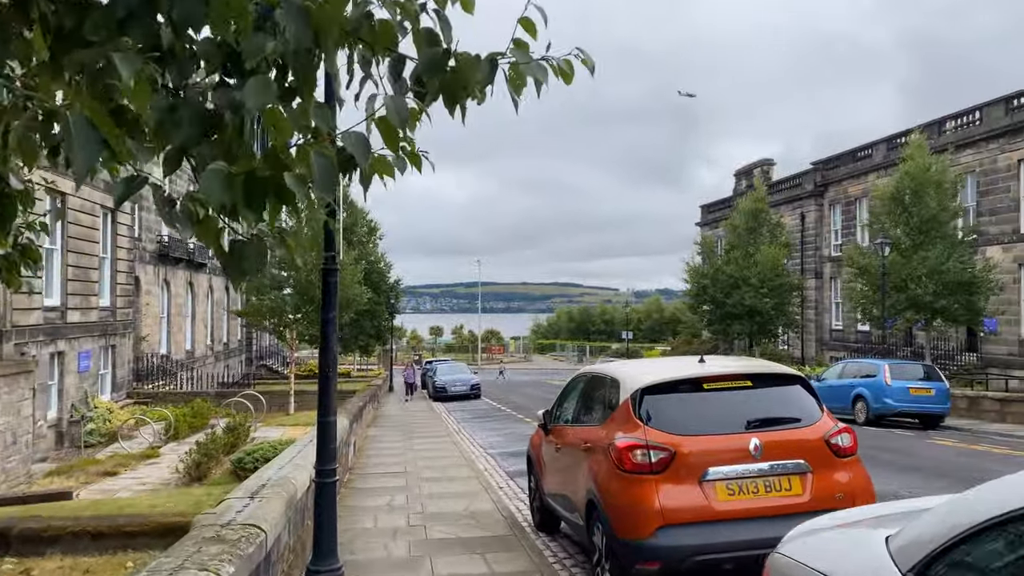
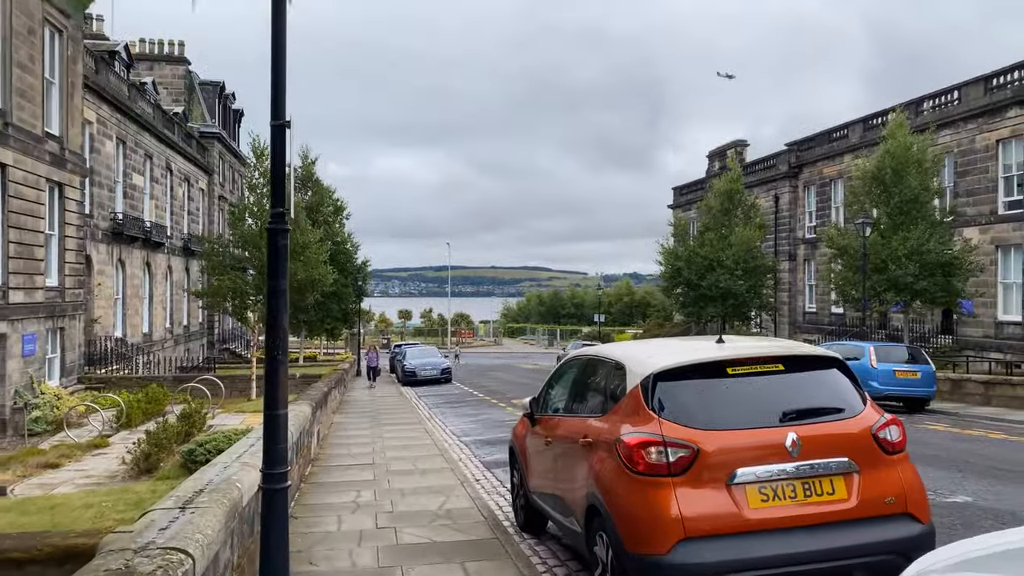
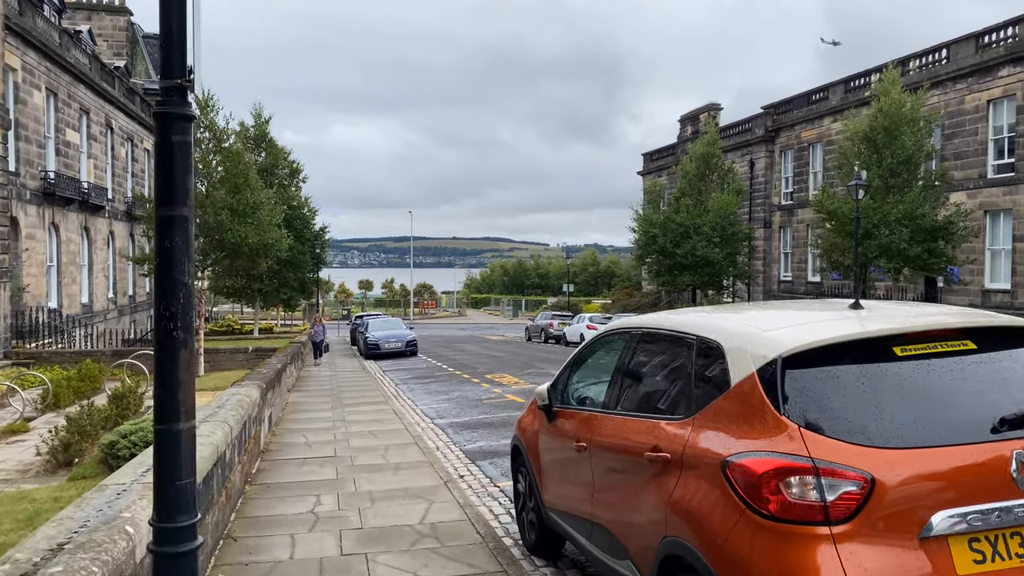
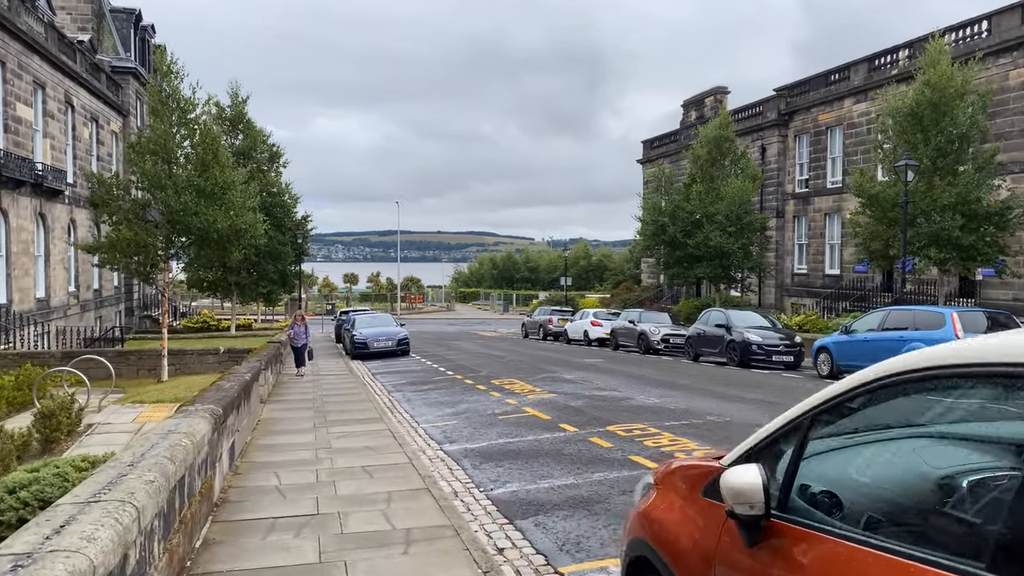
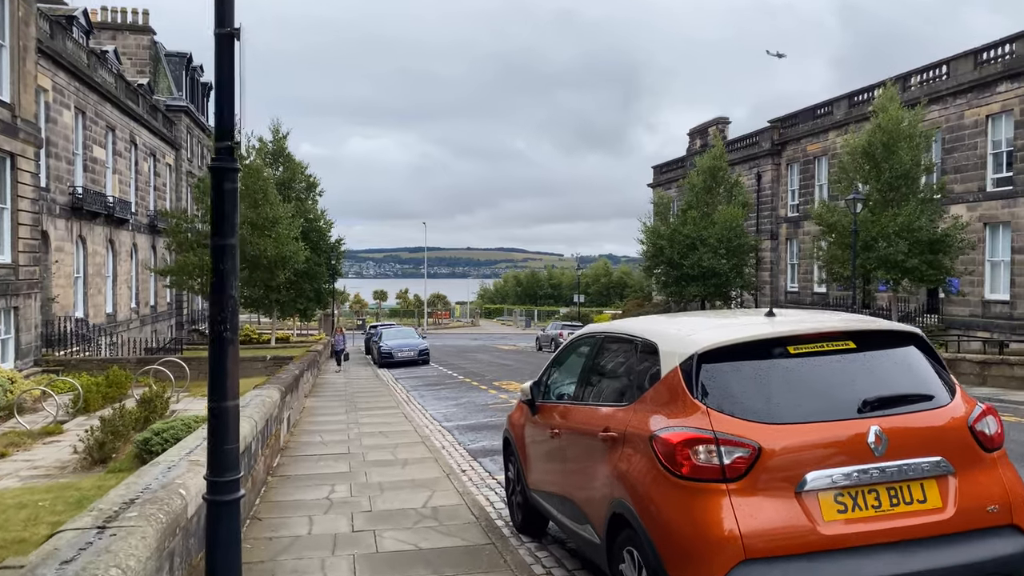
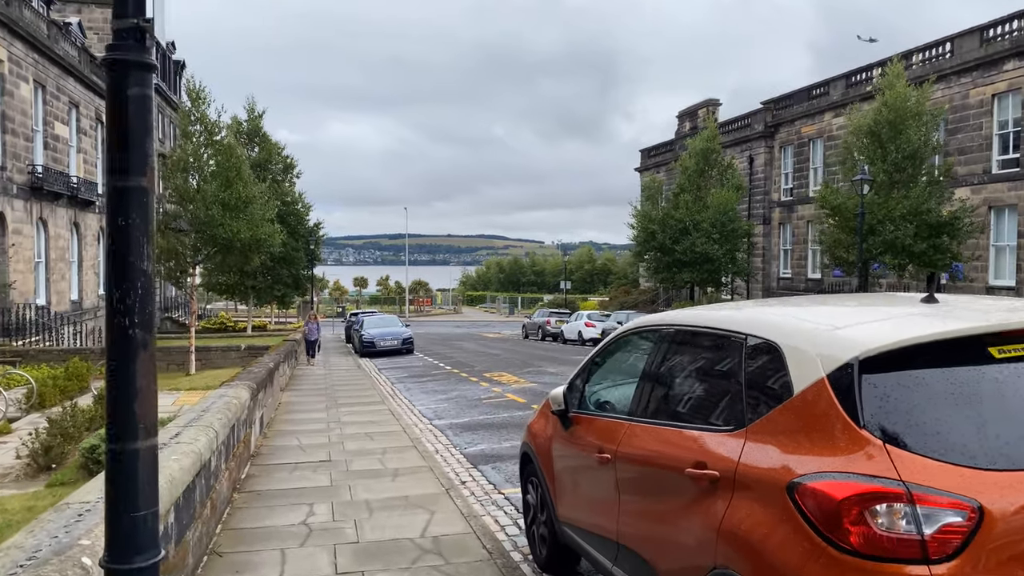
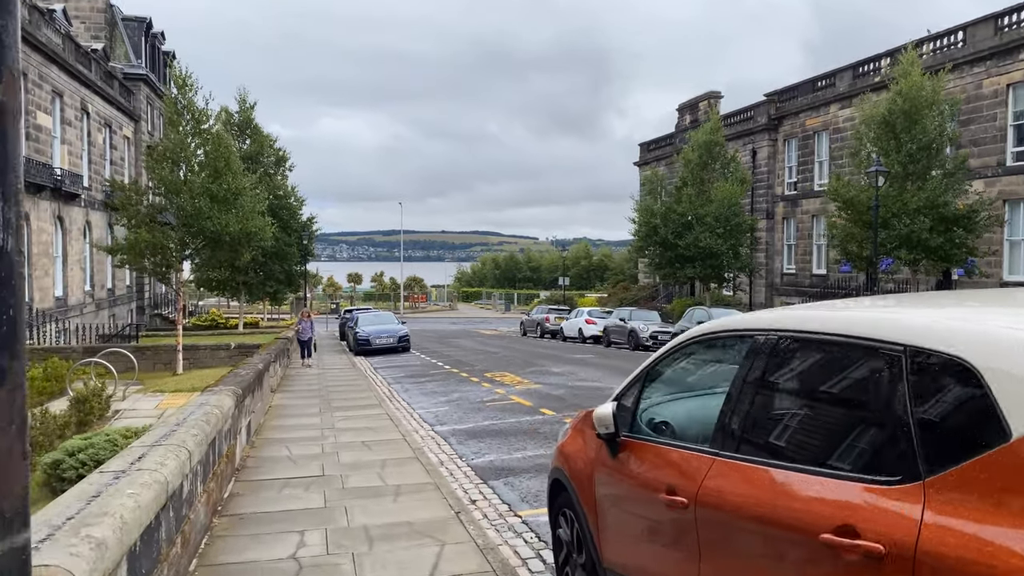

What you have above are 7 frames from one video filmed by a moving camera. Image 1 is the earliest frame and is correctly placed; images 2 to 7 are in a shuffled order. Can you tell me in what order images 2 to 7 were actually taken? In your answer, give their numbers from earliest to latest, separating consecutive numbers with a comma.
2, 5, 3, 6, 7, 4
